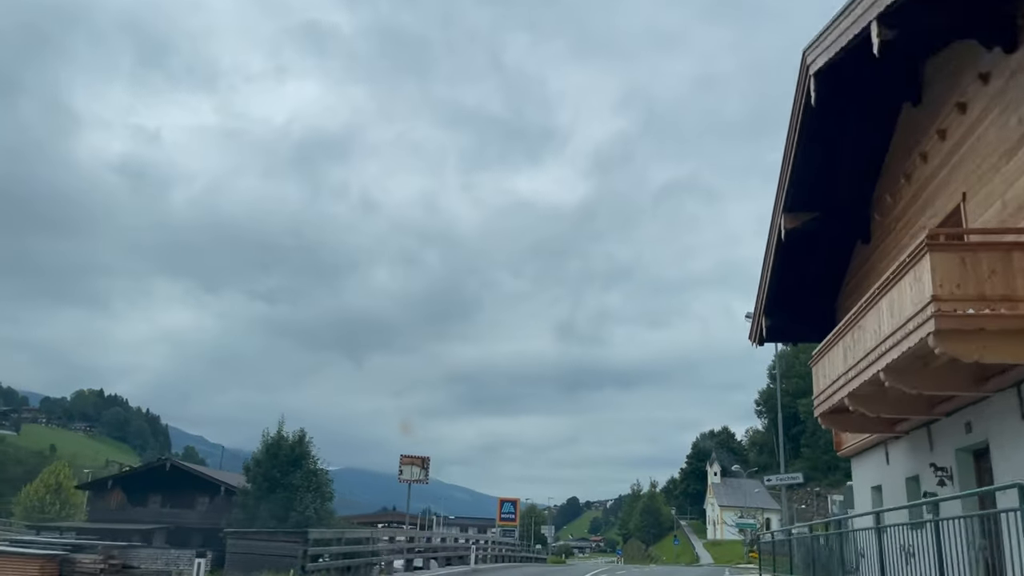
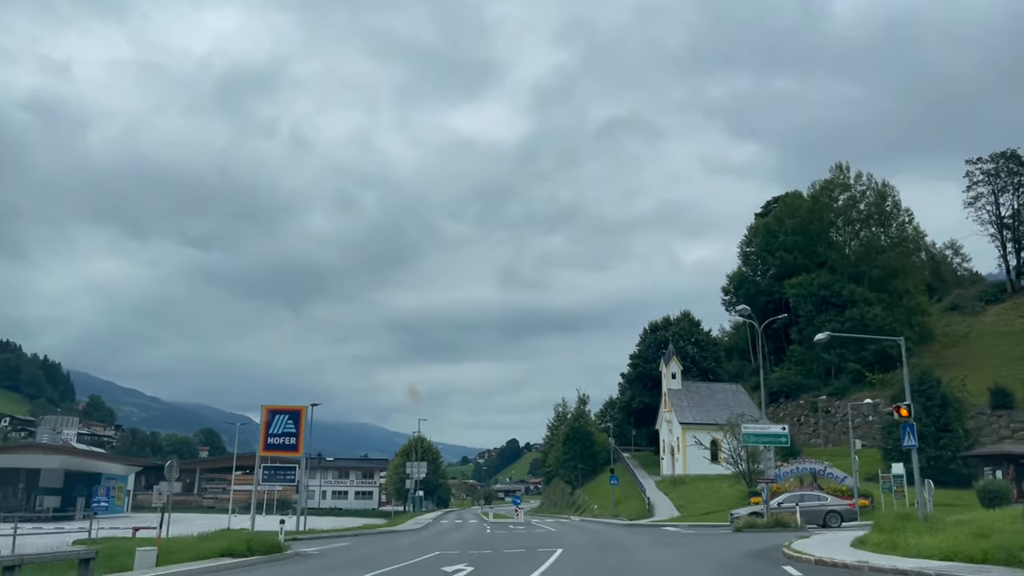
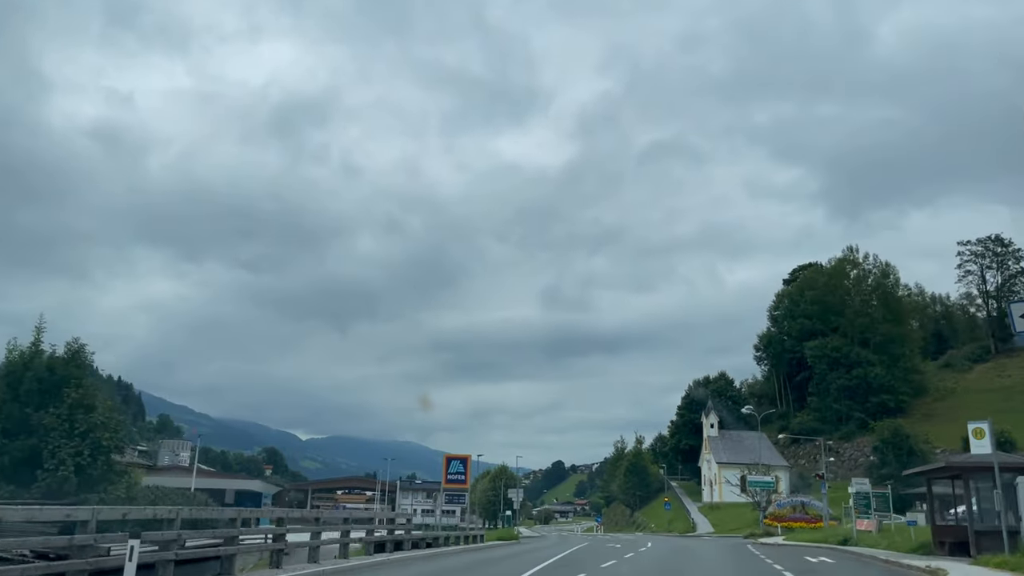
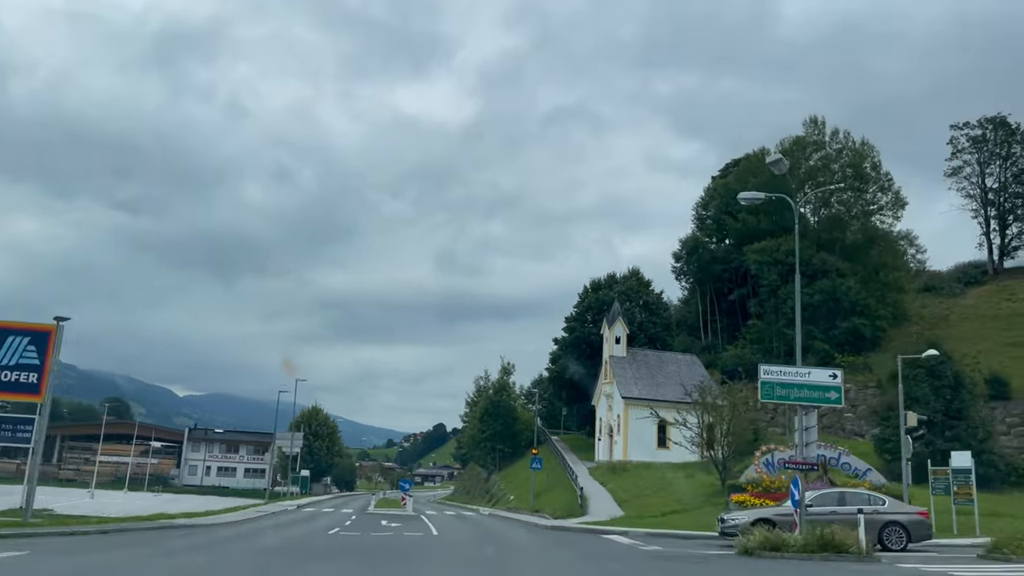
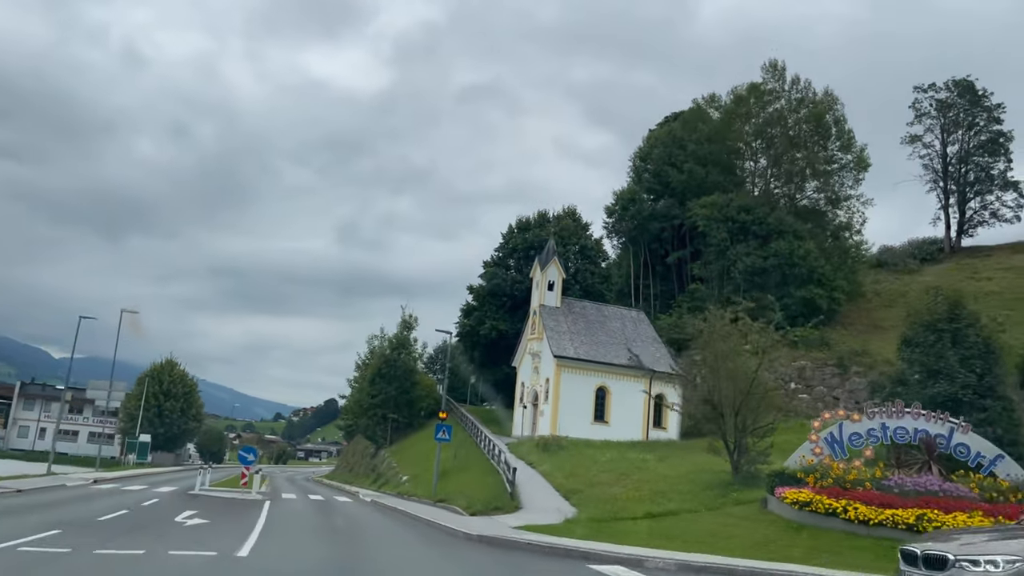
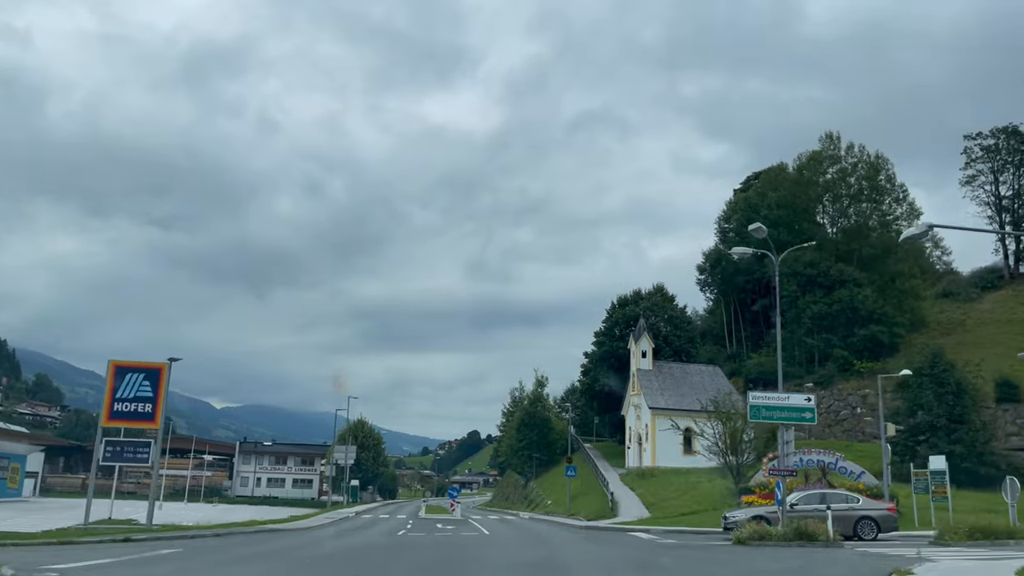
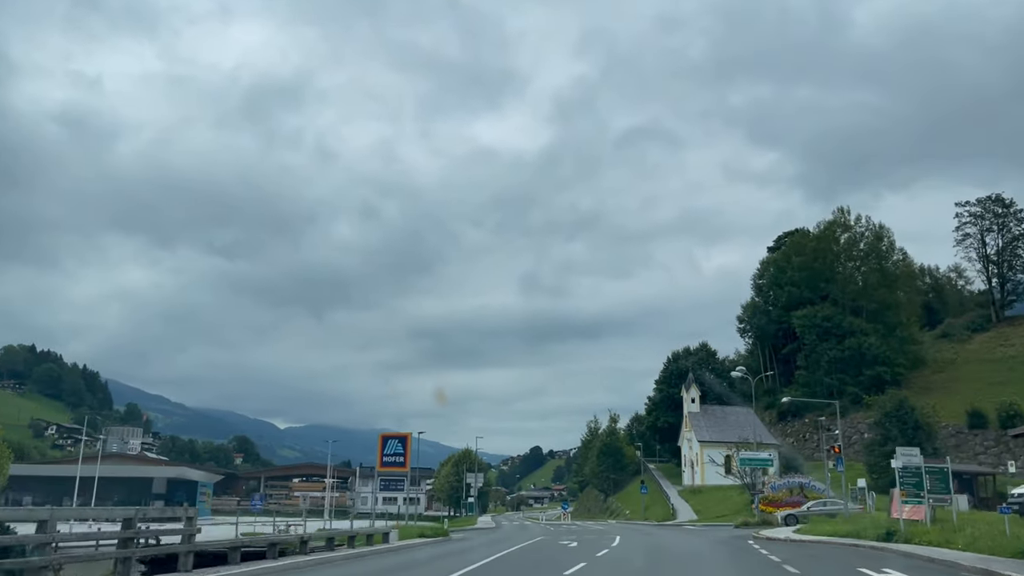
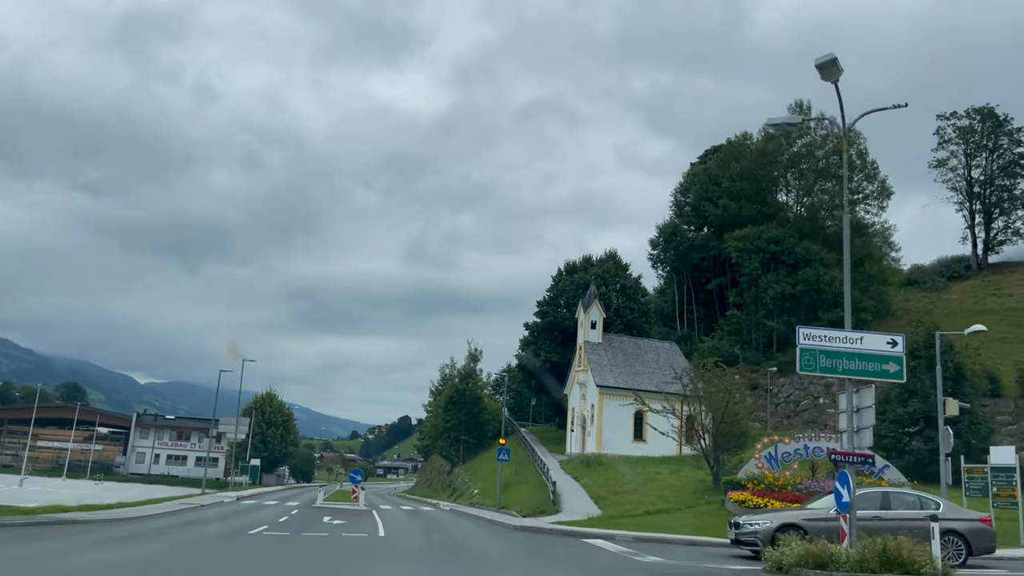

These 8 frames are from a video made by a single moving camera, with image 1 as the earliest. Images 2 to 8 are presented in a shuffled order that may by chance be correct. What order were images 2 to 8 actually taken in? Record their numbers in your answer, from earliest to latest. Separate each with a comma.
3, 7, 2, 6, 4, 8, 5
